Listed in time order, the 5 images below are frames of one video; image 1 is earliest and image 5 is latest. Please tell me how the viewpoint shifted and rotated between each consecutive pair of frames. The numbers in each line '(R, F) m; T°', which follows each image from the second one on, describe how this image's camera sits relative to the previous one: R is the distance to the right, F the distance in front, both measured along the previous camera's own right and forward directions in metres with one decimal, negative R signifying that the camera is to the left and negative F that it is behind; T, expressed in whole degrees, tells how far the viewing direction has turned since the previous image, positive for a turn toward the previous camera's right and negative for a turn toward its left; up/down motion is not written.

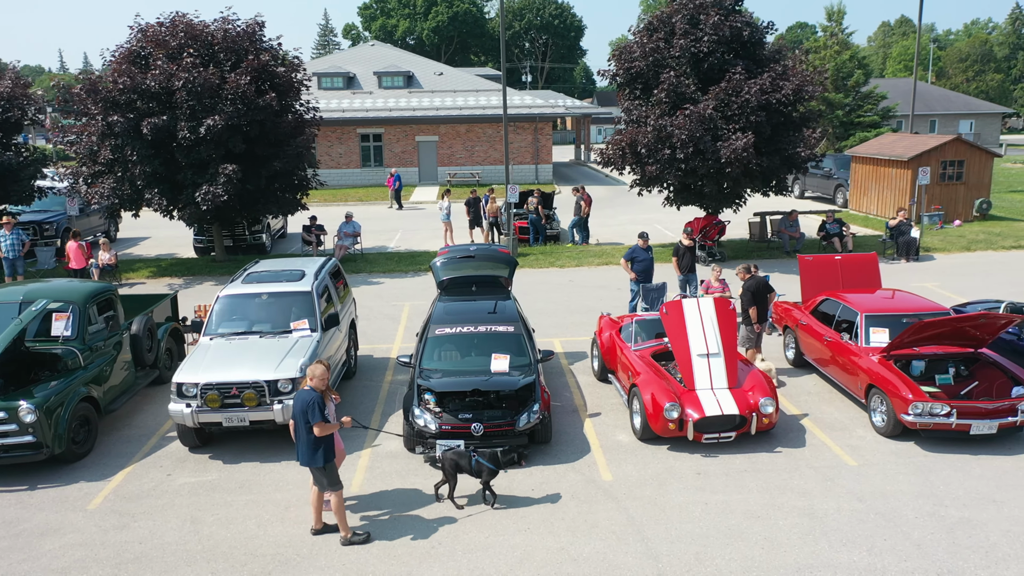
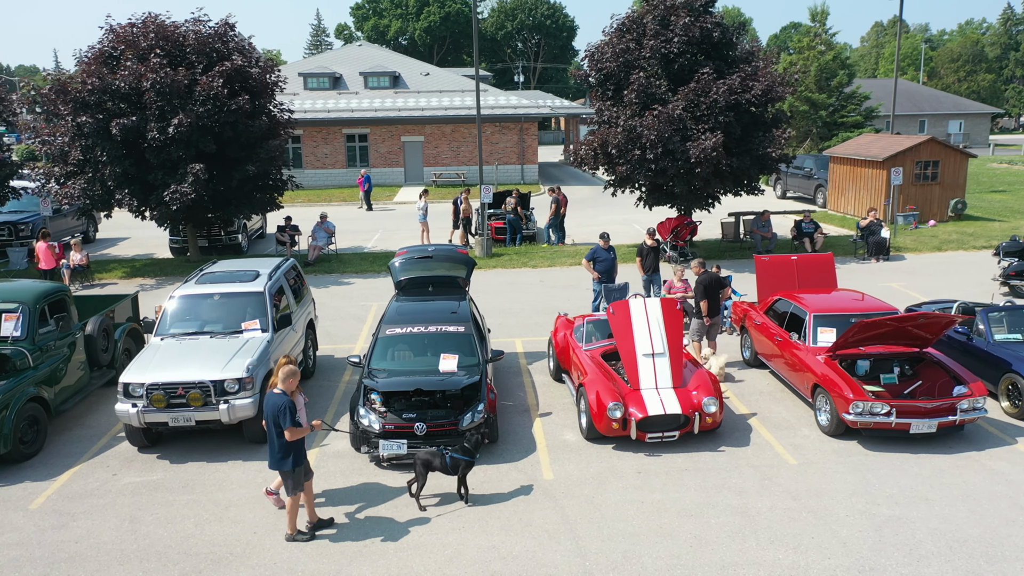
(+0.6, -0.1) m; 0°
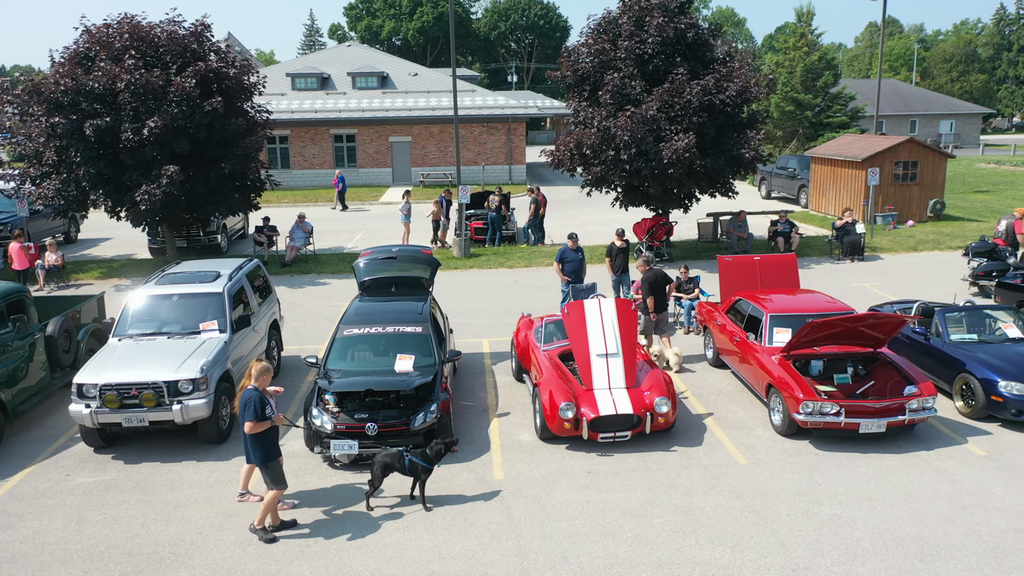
(+0.5, 0.0) m; 0°
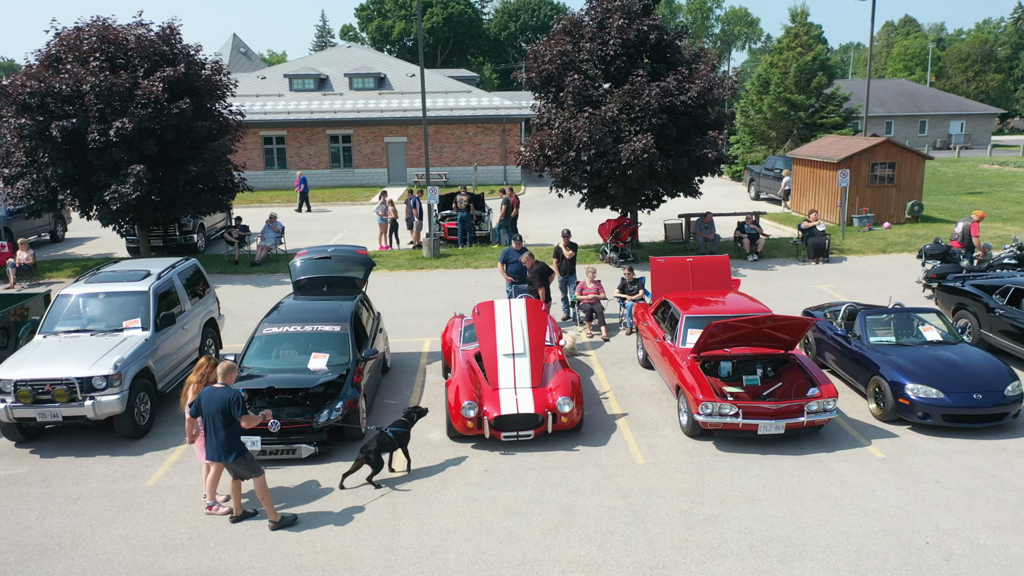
(+1.3, -0.1) m; -1°
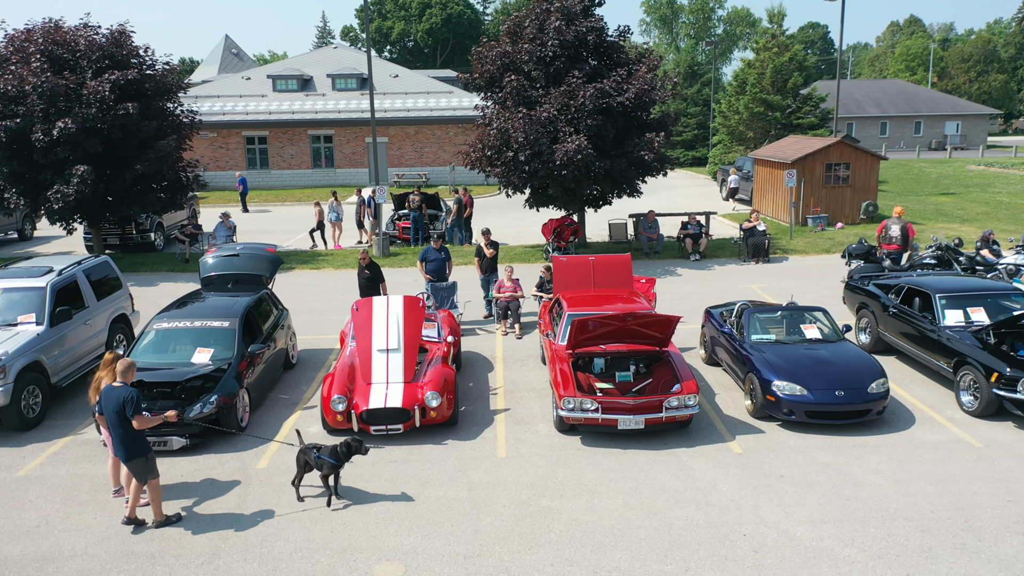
(+1.7, -0.2) m; -1°
